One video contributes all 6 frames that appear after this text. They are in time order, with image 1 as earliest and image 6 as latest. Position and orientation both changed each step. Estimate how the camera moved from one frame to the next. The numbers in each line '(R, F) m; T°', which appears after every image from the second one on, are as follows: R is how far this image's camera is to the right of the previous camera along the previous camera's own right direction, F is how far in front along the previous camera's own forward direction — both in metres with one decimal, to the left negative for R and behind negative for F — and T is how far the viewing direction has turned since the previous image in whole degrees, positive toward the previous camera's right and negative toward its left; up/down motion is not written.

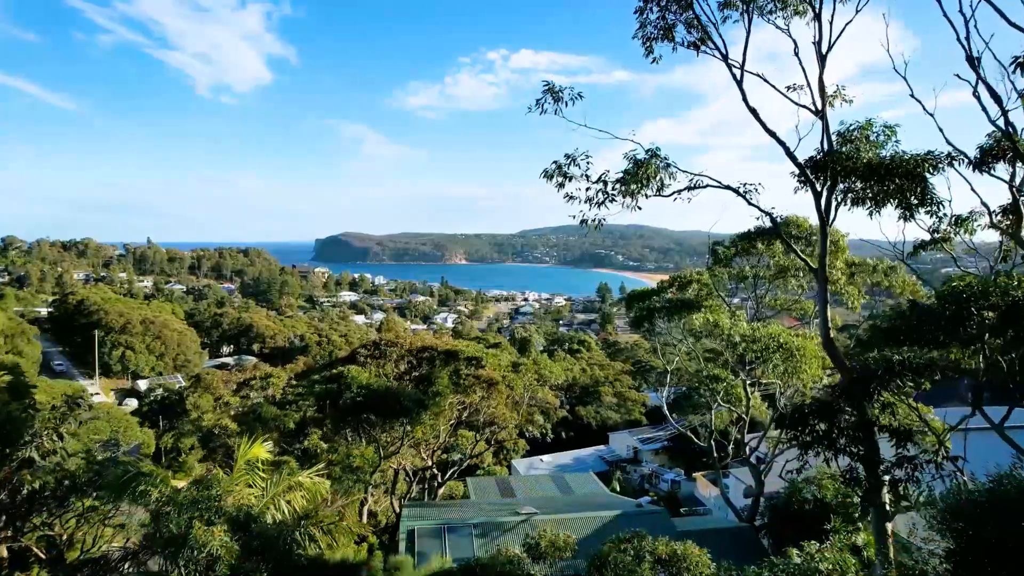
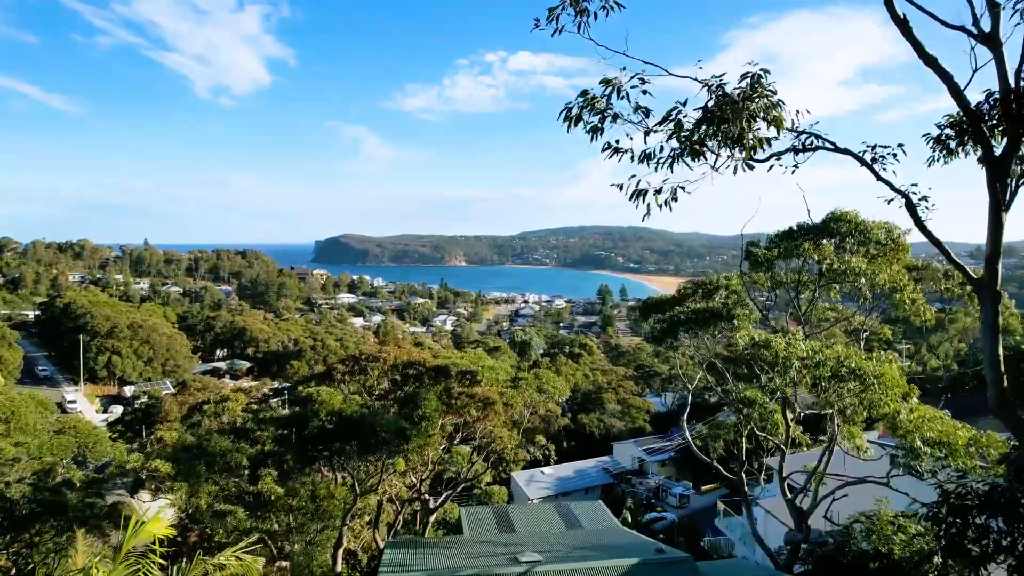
(0.0, +0.8) m; 0°
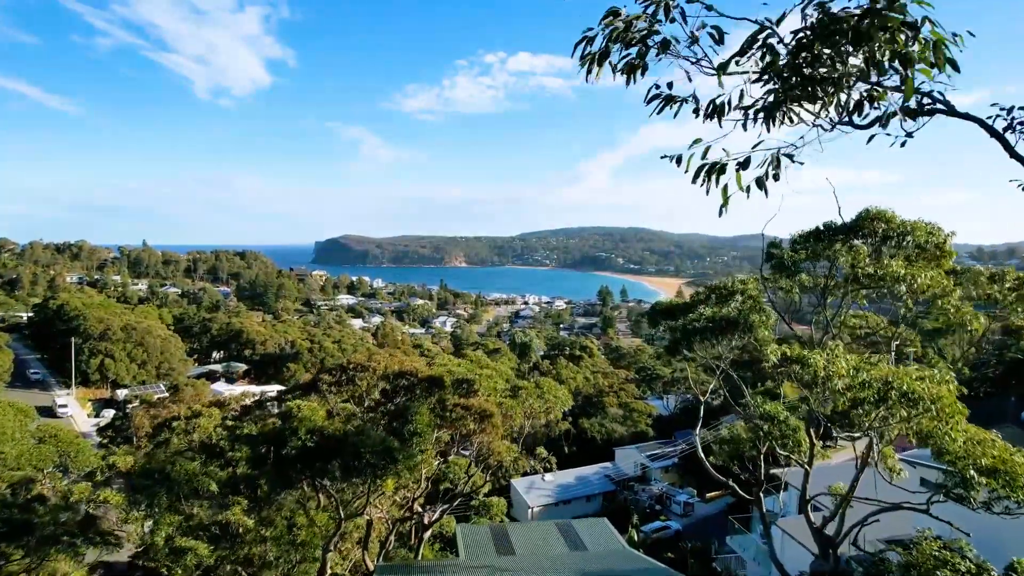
(0.0, +0.4) m; 0°
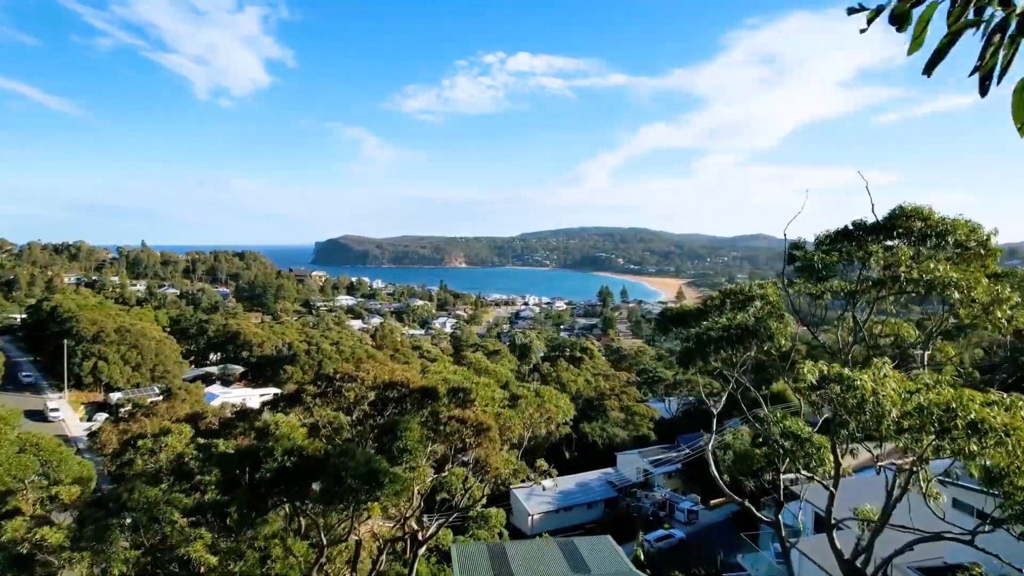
(0.0, +0.3) m; 0°
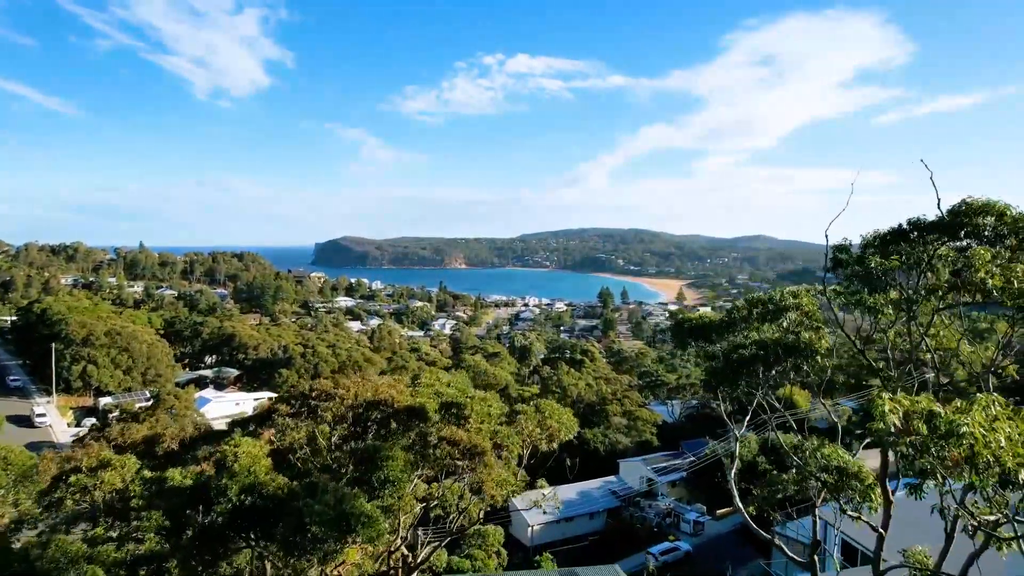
(0.0, +0.5) m; 0°
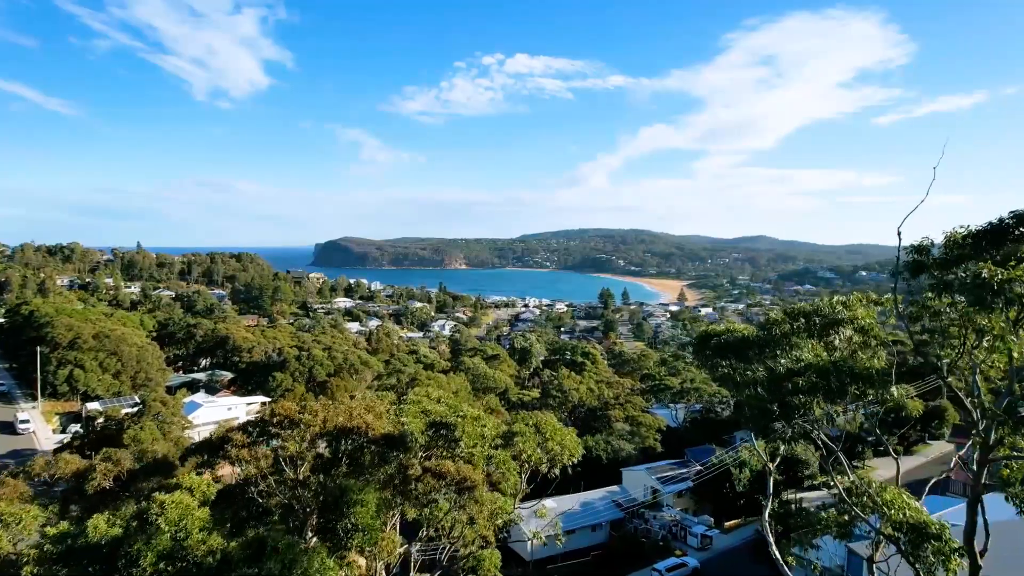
(0.0, +0.6) m; 0°
